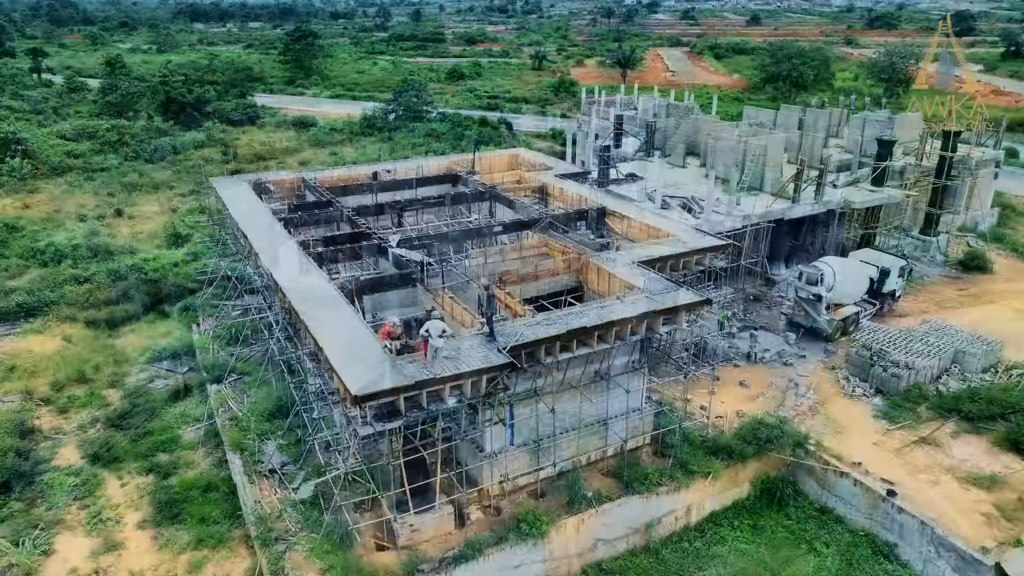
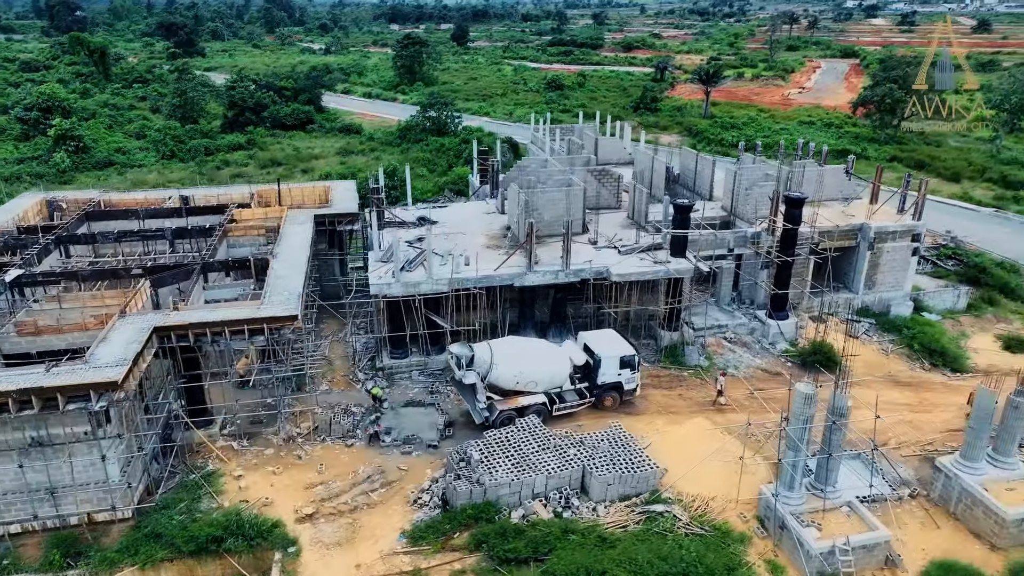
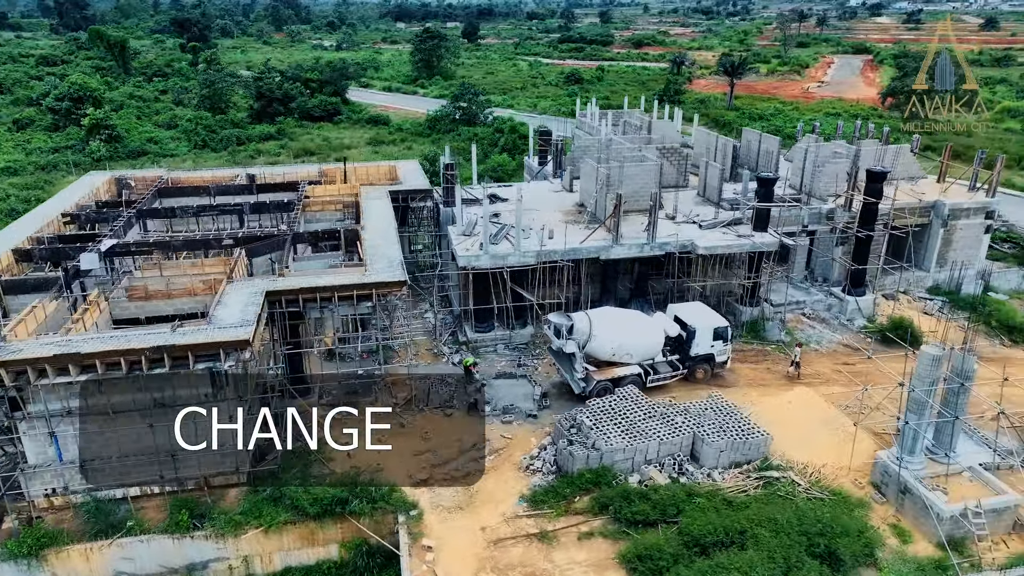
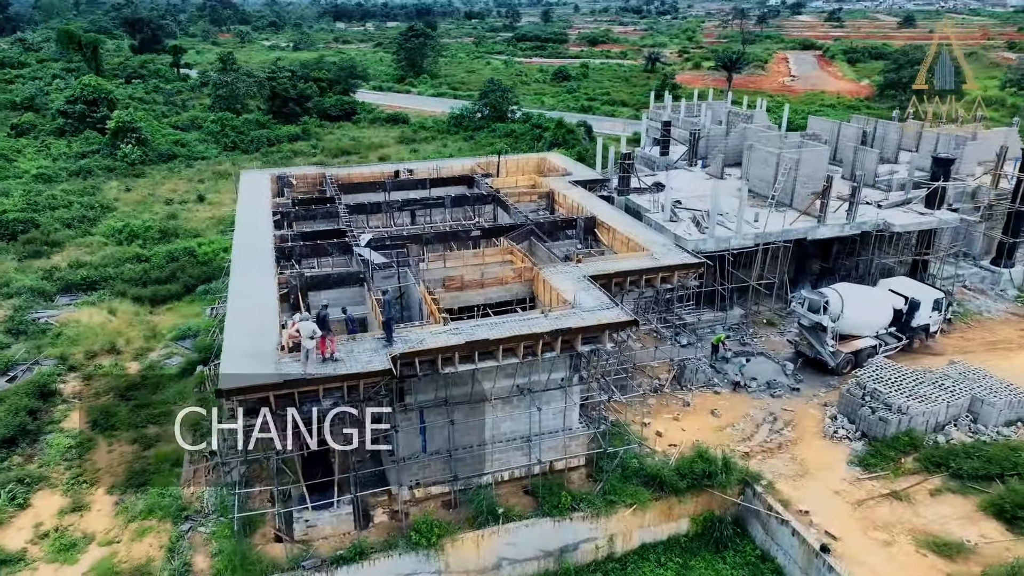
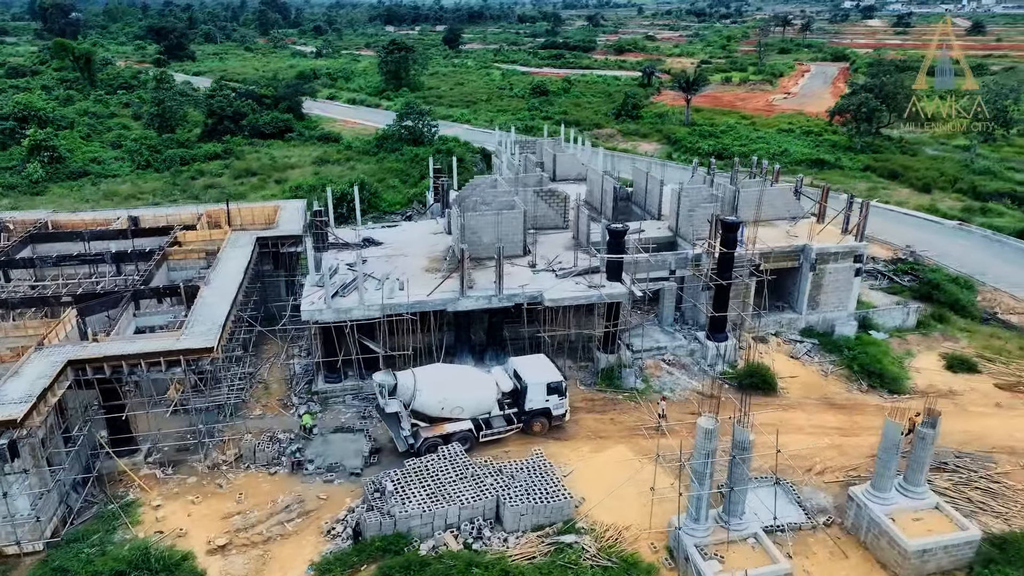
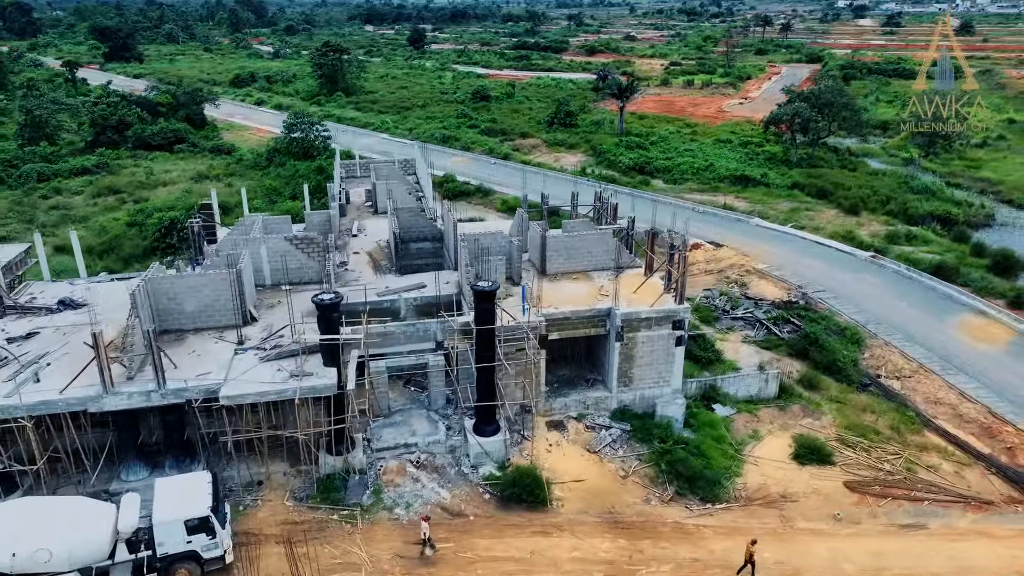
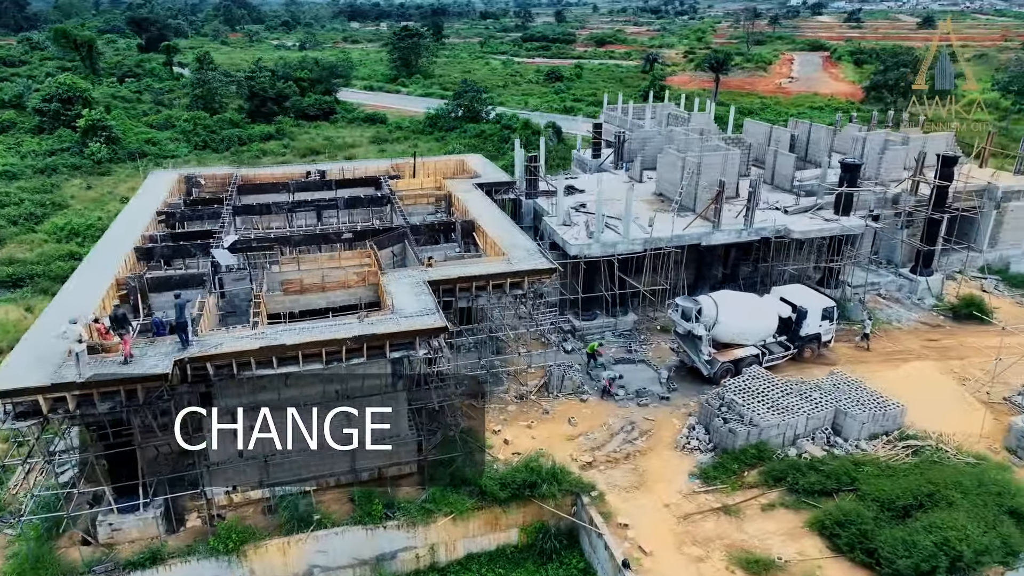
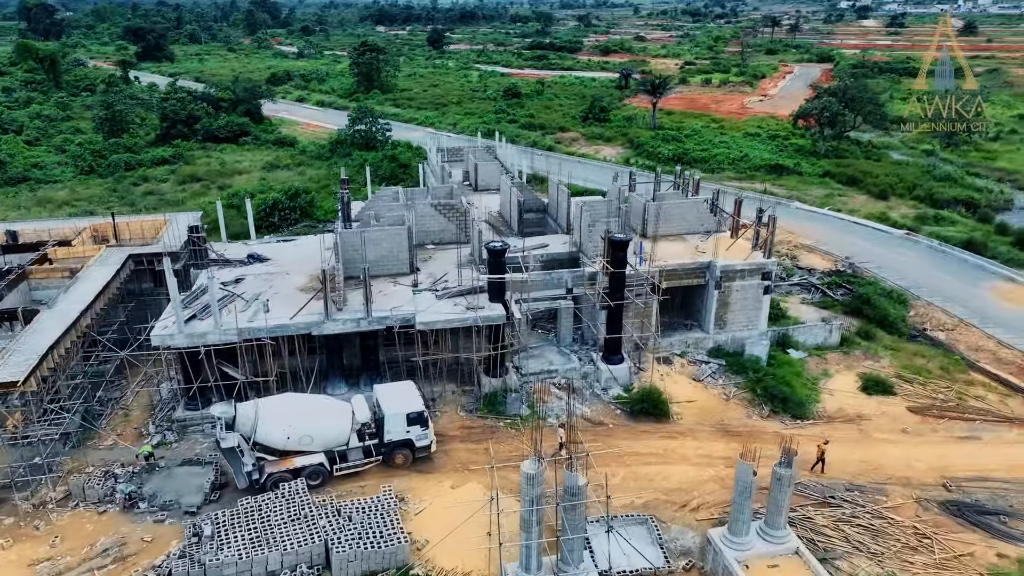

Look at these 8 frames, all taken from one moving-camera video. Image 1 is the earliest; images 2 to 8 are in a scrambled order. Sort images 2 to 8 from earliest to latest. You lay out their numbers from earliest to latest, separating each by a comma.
4, 7, 3, 2, 5, 8, 6
